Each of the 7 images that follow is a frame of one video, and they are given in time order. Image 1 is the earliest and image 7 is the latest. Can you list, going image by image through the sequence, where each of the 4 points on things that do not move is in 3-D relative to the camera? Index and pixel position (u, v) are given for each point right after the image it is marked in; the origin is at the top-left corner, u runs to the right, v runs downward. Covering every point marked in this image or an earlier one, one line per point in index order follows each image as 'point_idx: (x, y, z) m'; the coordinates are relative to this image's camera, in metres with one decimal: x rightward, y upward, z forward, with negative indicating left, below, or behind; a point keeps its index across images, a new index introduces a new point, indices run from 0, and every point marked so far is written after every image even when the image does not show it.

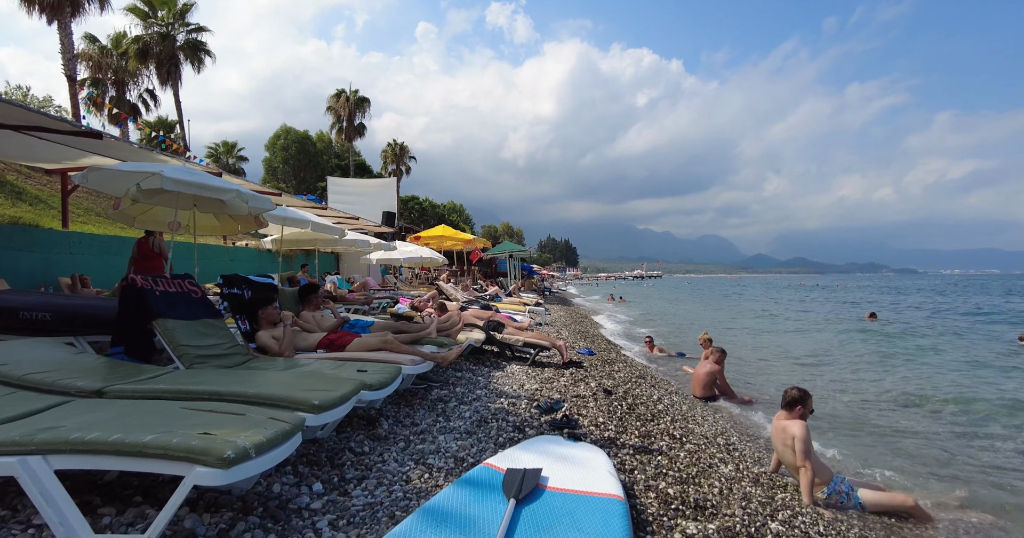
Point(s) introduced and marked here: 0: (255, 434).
0: (-1.2, -0.7, +2.3) m
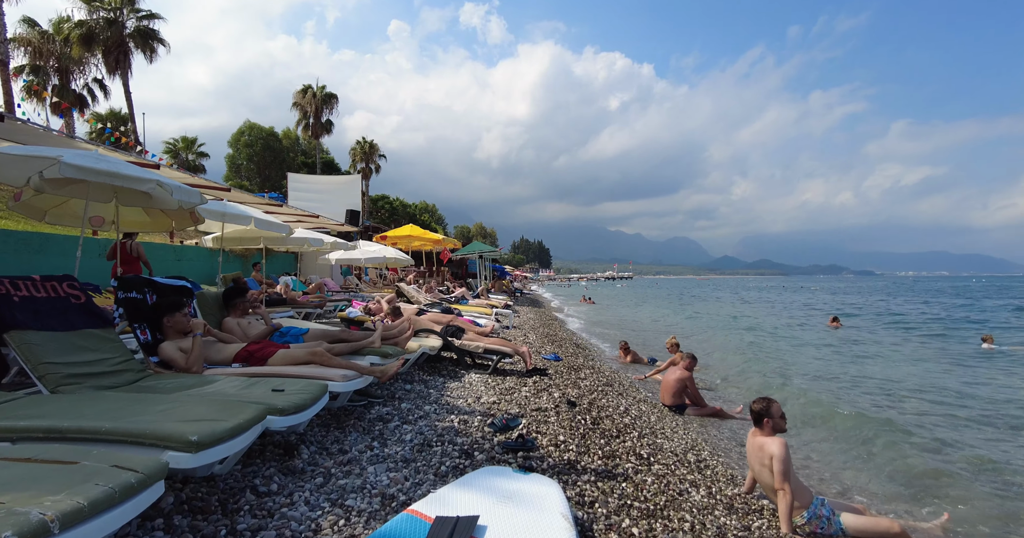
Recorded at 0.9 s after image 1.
0: (-1.5, -0.7, +1.7) m
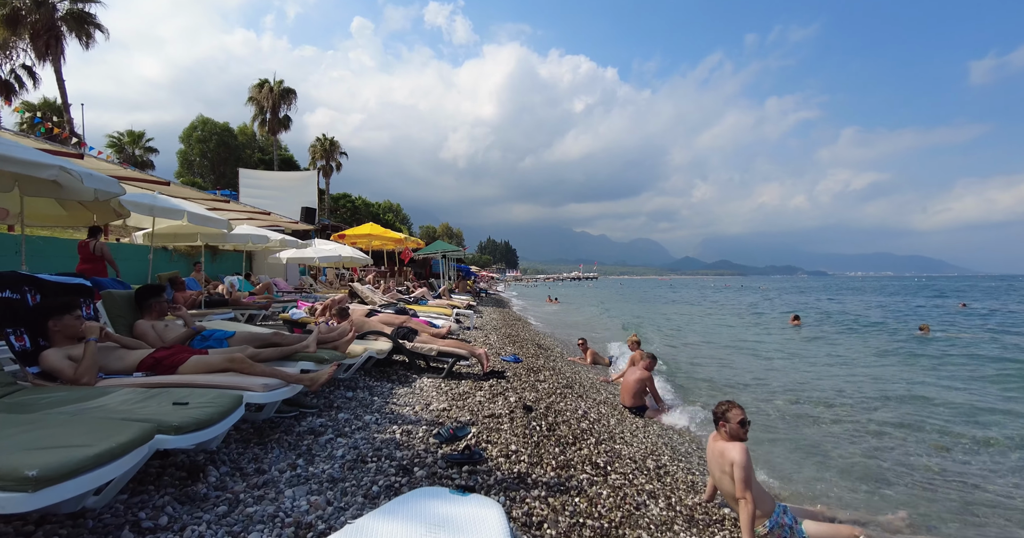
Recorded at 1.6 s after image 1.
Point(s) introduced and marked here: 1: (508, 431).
0: (-1.7, -0.7, +1.2) m
1: (0.0, -1.5, +4.7) m
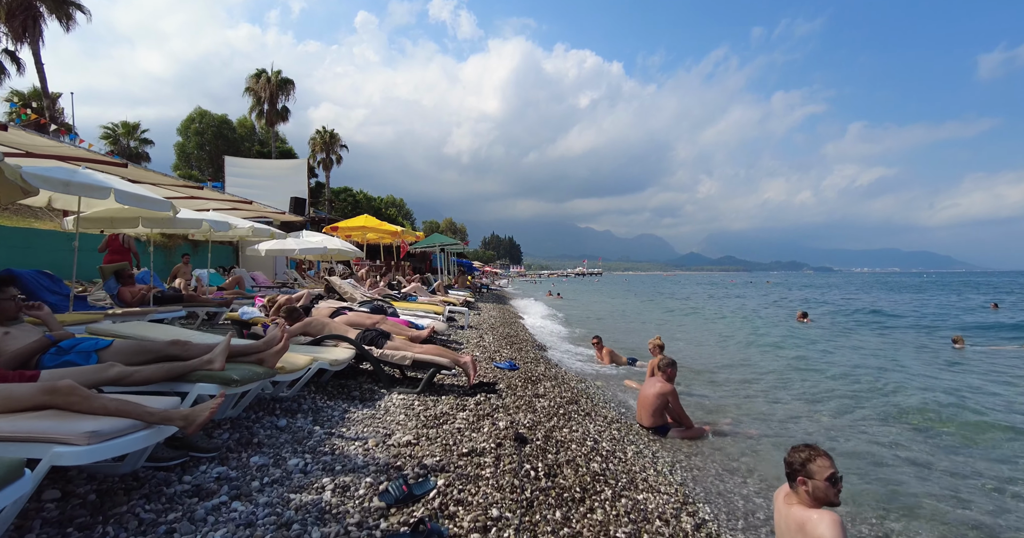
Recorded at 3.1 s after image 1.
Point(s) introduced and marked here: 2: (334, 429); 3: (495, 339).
0: (-1.8, -0.6, -0.1) m
1: (-0.1, -1.4, +3.4) m
2: (-1.4, -1.3, +4.1) m
3: (-0.4, -1.5, +11.0) m
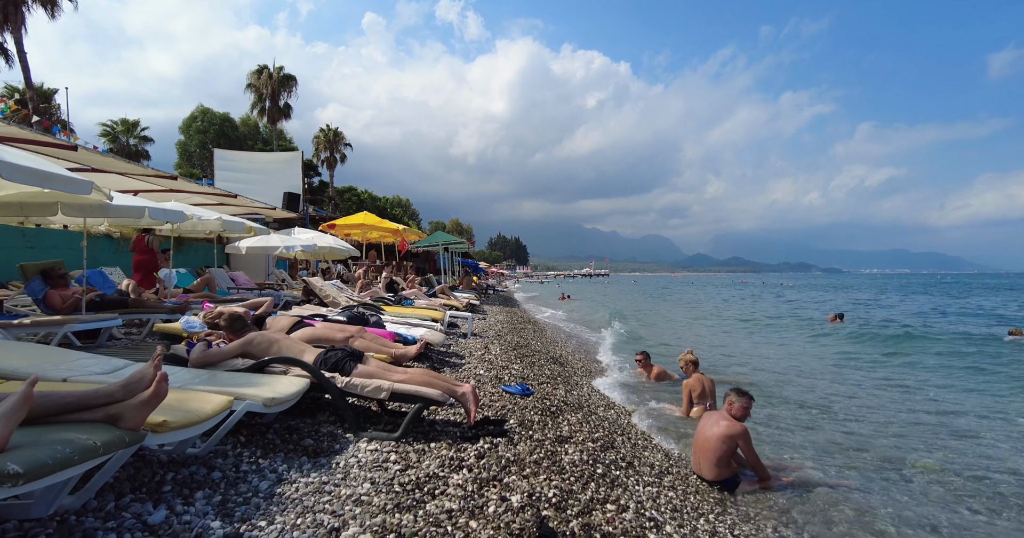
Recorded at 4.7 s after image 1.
0: (-1.8, -0.6, -1.6) m
1: (0.0, -1.4, +1.8) m
2: (-1.3, -1.3, +2.6) m
3: (-0.2, -1.5, +9.4) m
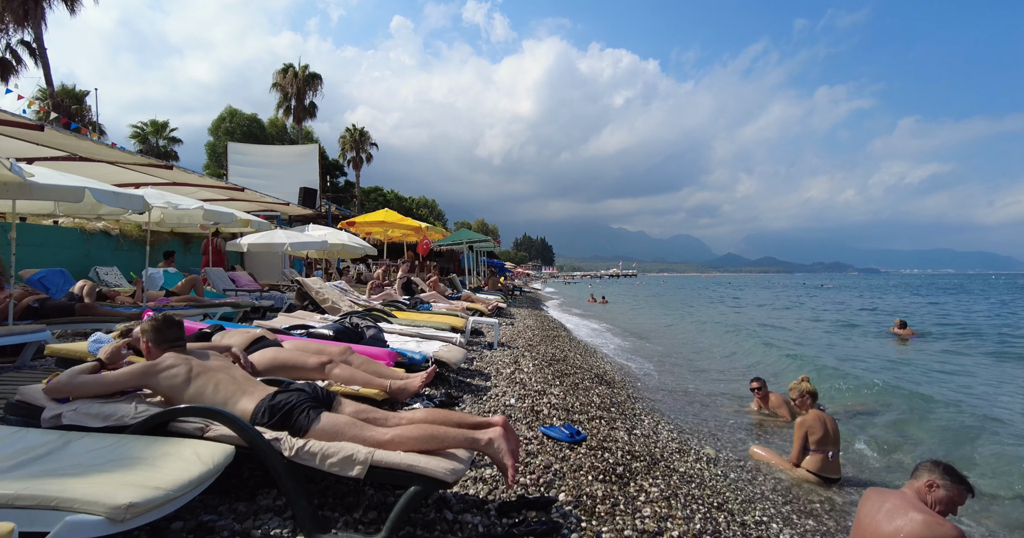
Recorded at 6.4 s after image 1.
0: (-1.8, -0.6, -3.2) m
1: (+0.1, -1.4, +0.1) m
2: (-1.1, -1.3, +0.9) m
3: (+0.4, -1.5, +7.7) m
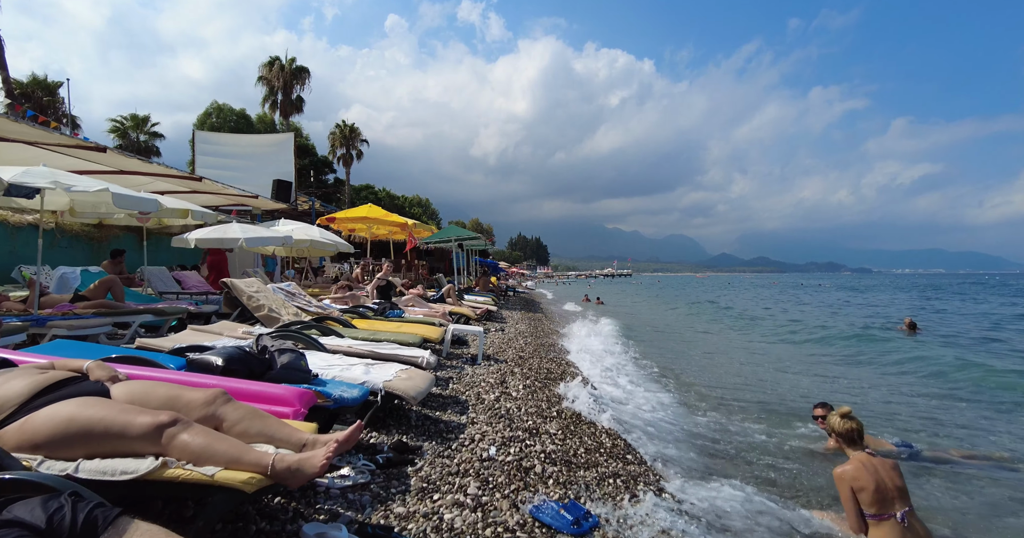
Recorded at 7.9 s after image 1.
0: (-1.9, -0.6, -4.8) m
1: (0.0, -1.4, -1.4) m
2: (-1.2, -1.2, -0.6) m
3: (+0.2, -1.5, +6.2) m
